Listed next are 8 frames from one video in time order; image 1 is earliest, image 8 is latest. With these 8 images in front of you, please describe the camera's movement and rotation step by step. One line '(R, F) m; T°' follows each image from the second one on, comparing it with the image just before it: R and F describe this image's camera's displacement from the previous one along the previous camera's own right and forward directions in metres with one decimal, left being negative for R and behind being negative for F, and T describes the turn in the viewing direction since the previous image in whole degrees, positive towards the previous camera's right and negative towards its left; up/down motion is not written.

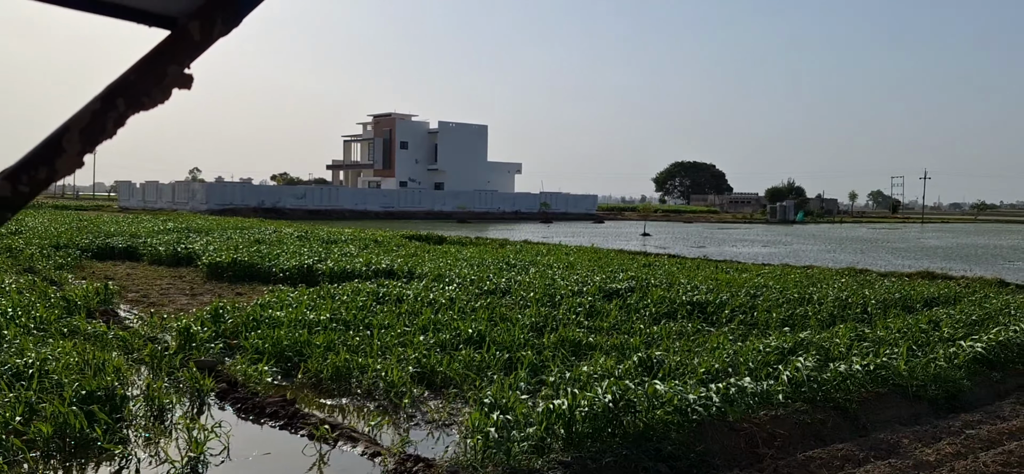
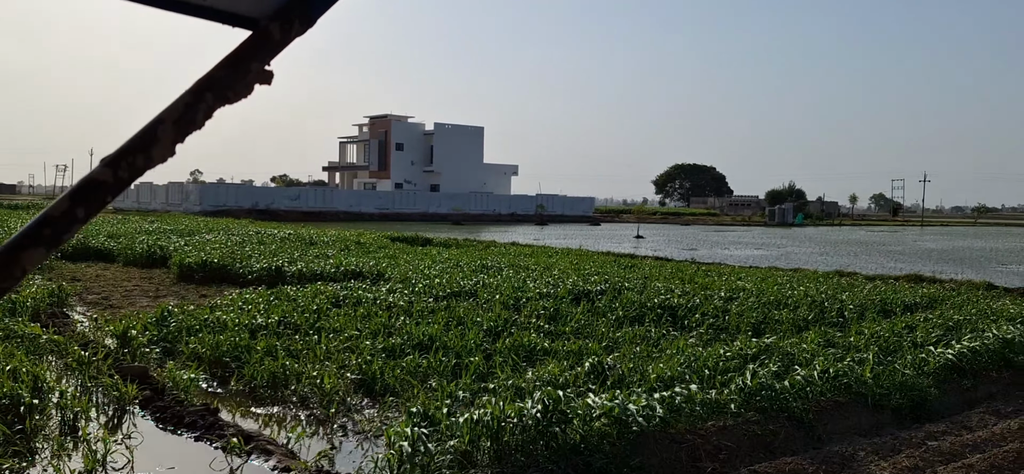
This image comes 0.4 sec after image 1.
(+0.4, +0.2) m; 0°
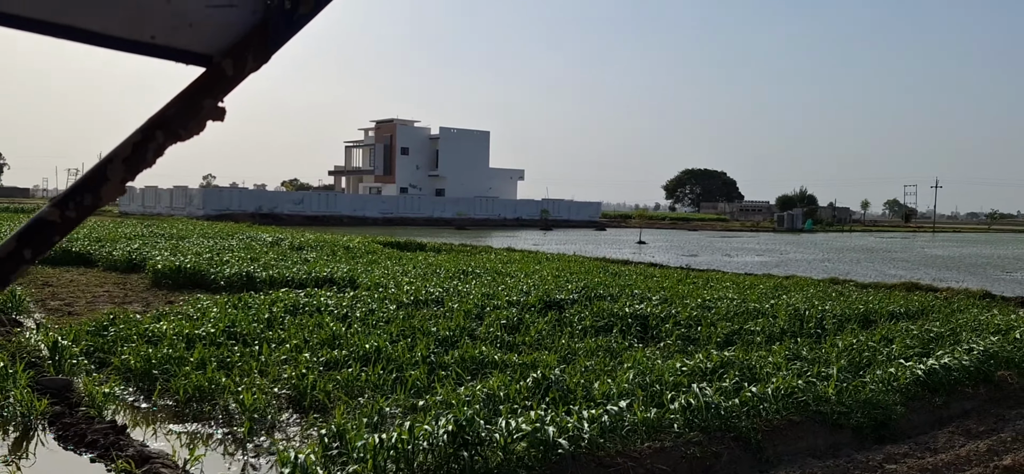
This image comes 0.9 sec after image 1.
(+0.5, +0.3) m; -1°
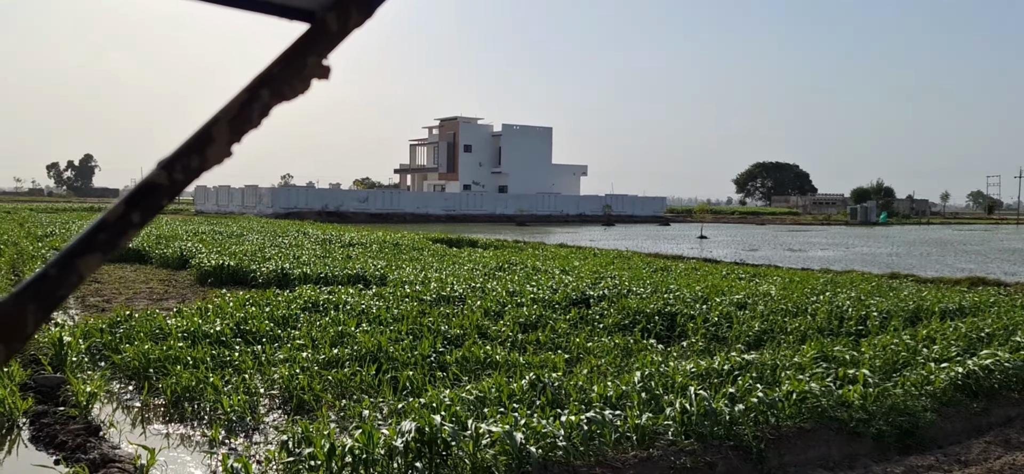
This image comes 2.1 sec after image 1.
(+0.5, +0.3) m; -5°
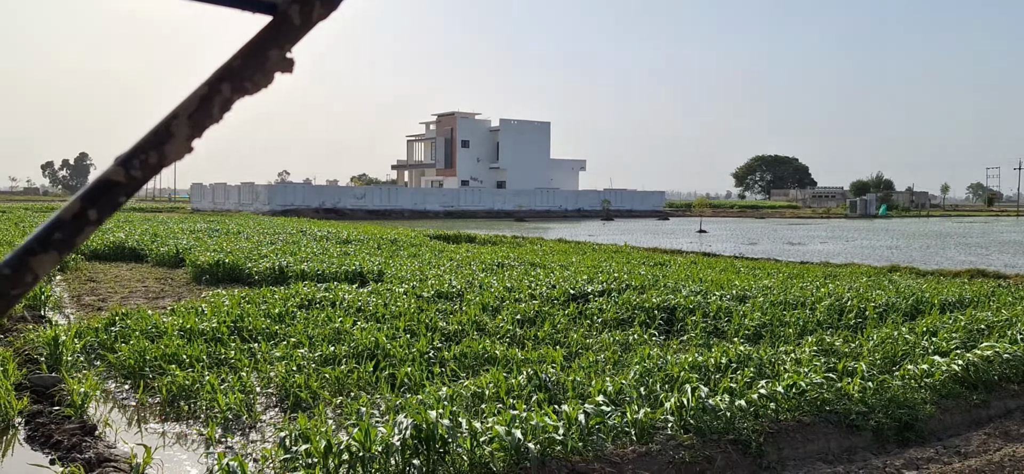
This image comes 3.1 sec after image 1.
(0.0, 0.0) m; 0°
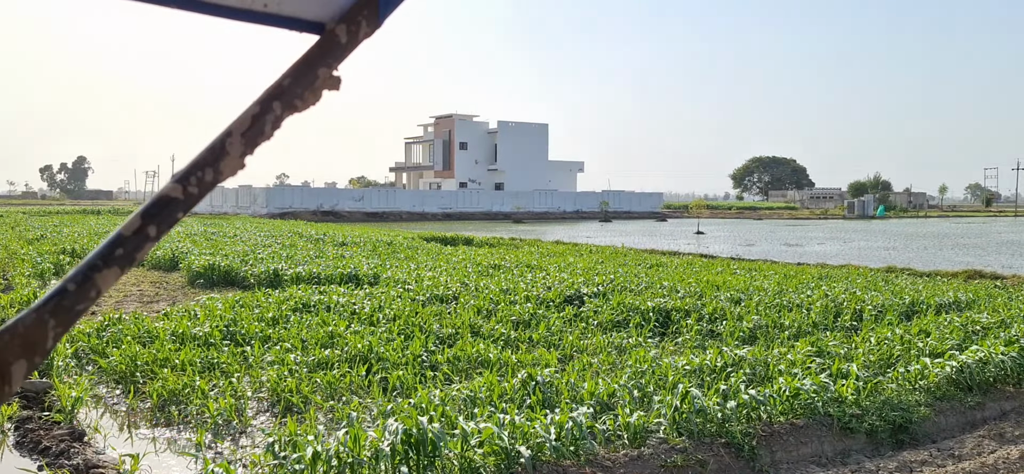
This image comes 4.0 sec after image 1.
(0.0, 0.0) m; 0°
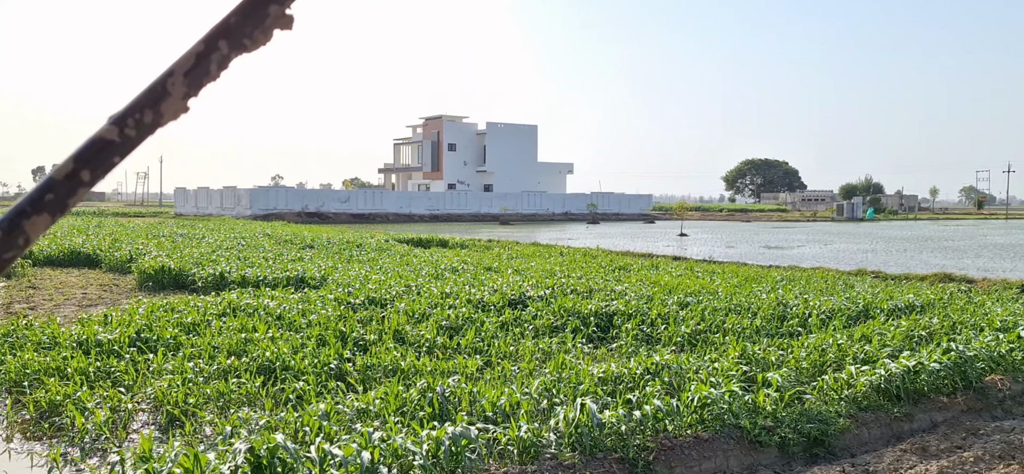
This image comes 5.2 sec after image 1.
(+0.6, +0.2) m; +1°
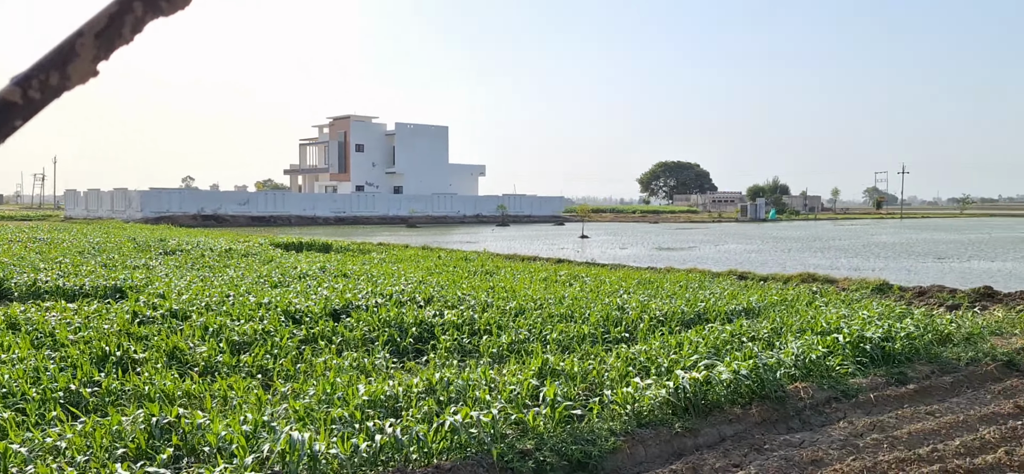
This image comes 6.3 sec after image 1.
(+1.0, +0.4) m; +6°
